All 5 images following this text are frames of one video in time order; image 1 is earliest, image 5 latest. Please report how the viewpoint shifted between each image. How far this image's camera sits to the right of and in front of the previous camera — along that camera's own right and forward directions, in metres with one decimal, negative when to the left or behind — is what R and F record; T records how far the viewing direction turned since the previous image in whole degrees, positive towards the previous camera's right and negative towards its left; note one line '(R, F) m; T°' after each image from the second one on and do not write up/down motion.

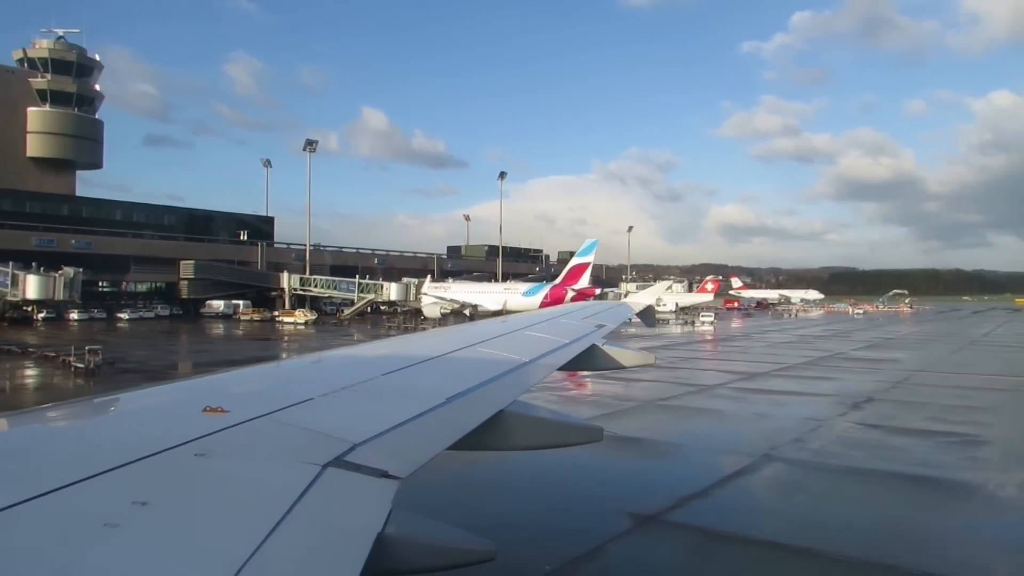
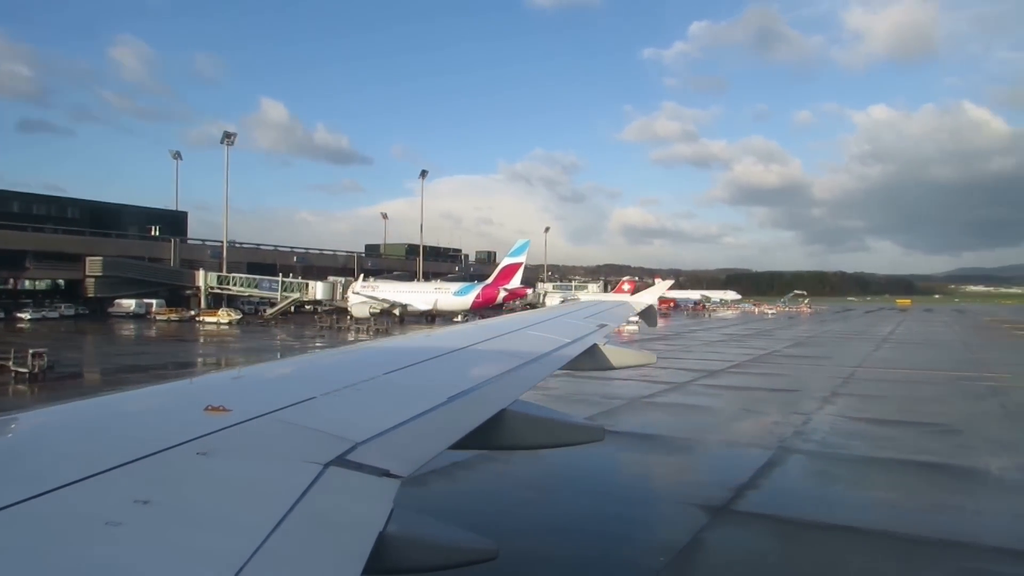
(-1.1, 0.0) m; +7°
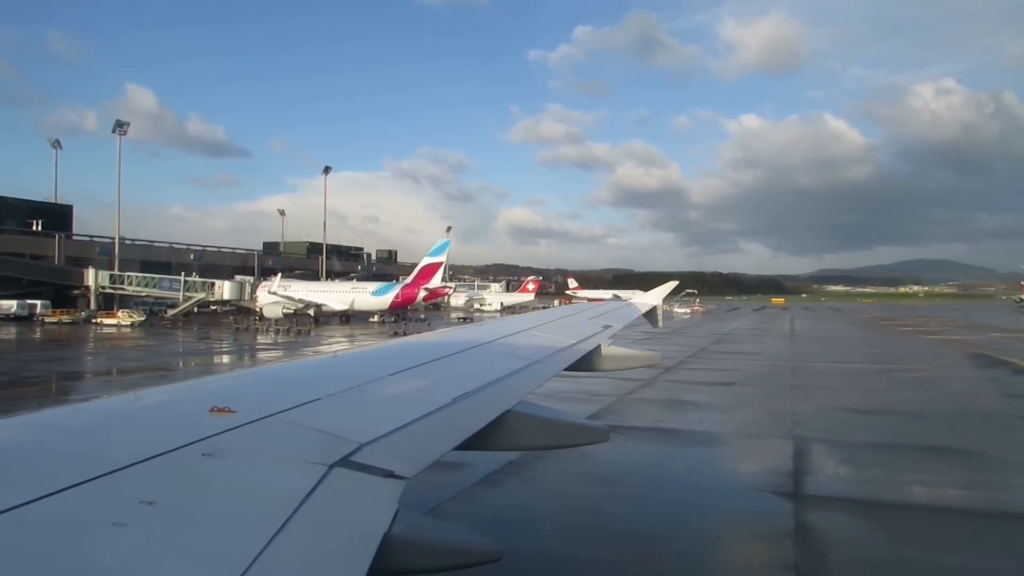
(-1.4, 0.0) m; +8°
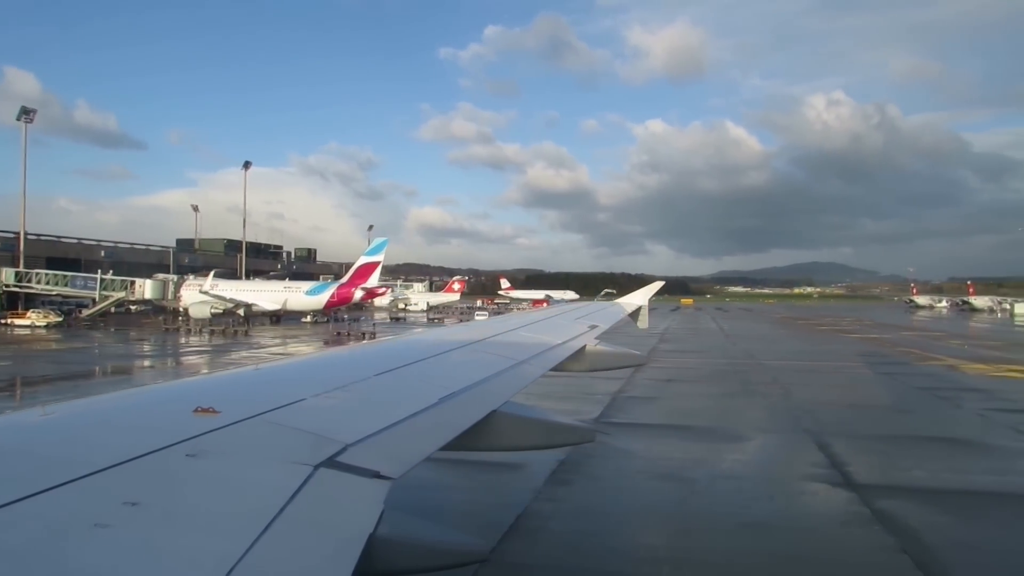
(-1.2, 0.0) m; +6°
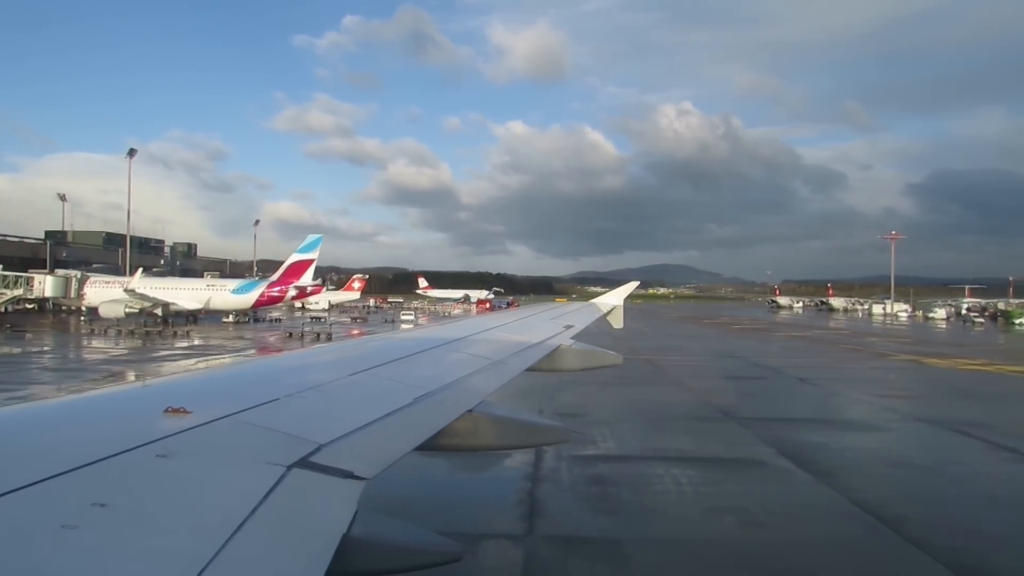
(-3.2, +0.1) m; +9°
